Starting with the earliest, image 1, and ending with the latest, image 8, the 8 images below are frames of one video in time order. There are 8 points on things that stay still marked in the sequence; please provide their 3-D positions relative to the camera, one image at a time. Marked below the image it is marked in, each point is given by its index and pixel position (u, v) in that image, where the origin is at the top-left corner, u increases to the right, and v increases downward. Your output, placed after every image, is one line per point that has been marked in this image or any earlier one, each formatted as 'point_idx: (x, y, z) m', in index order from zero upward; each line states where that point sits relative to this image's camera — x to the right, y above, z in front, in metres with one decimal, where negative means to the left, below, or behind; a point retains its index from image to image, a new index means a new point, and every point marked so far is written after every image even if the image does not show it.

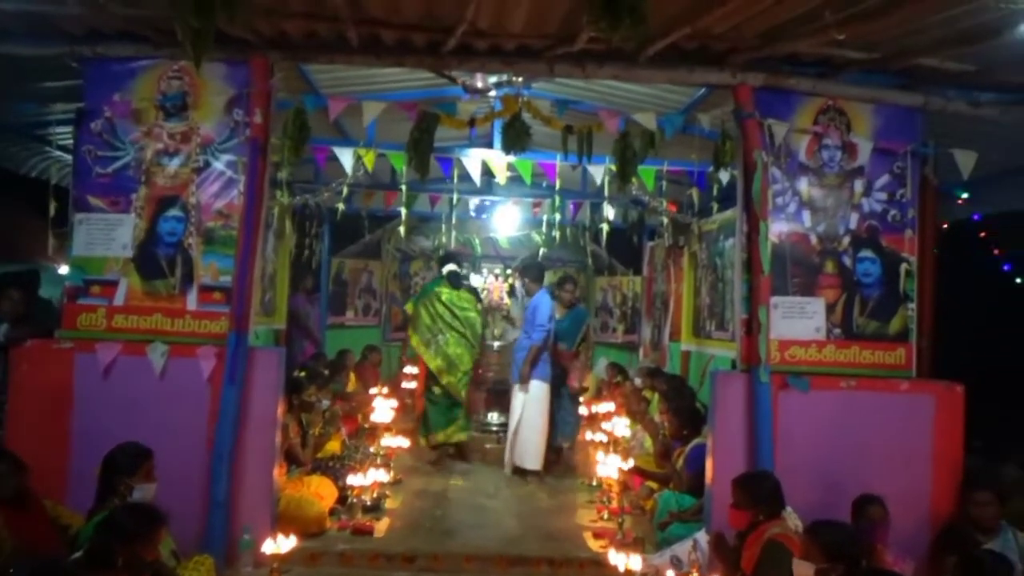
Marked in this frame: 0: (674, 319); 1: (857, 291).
0: (+1.5, -0.3, +8.0) m
1: (+2.1, 0.0, +5.5) m
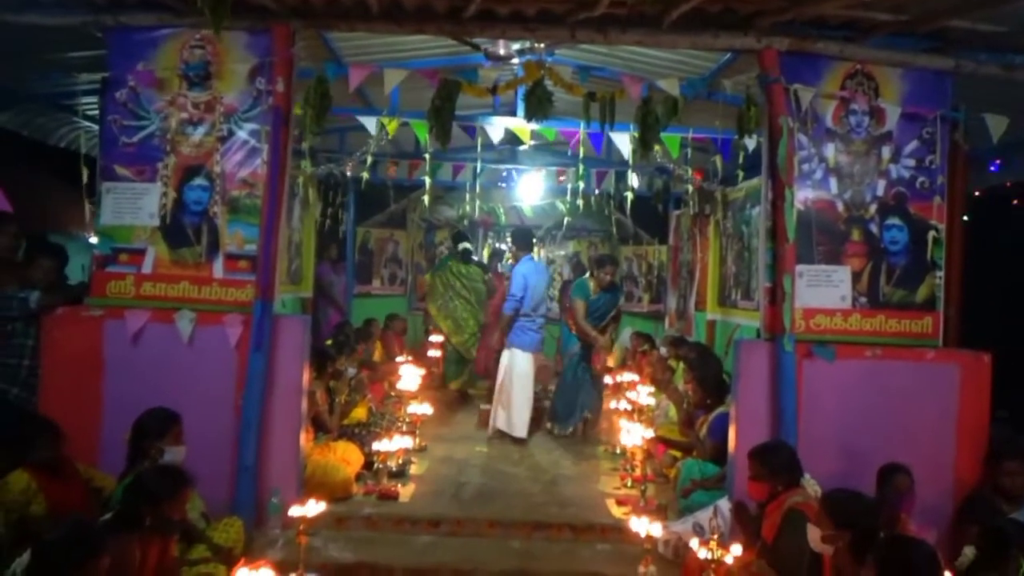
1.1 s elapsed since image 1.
0: (+1.7, 0.0, +8.0) m
1: (+2.2, +0.2, +5.5) m
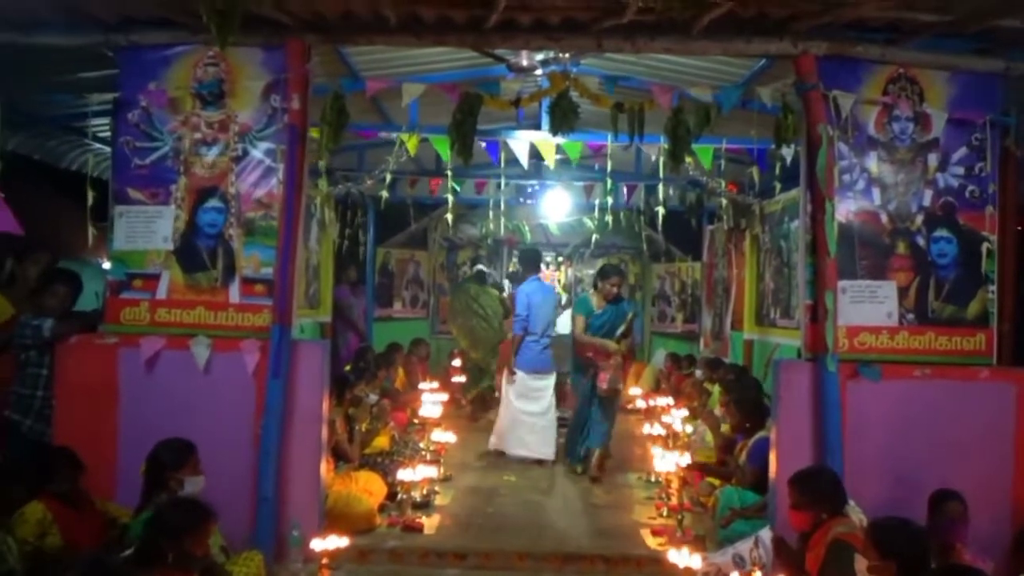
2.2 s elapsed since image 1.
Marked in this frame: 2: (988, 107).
0: (+1.9, -0.1, +7.7) m
1: (+2.3, +0.1, +5.2) m
2: (+2.7, +1.0, +5.3) m
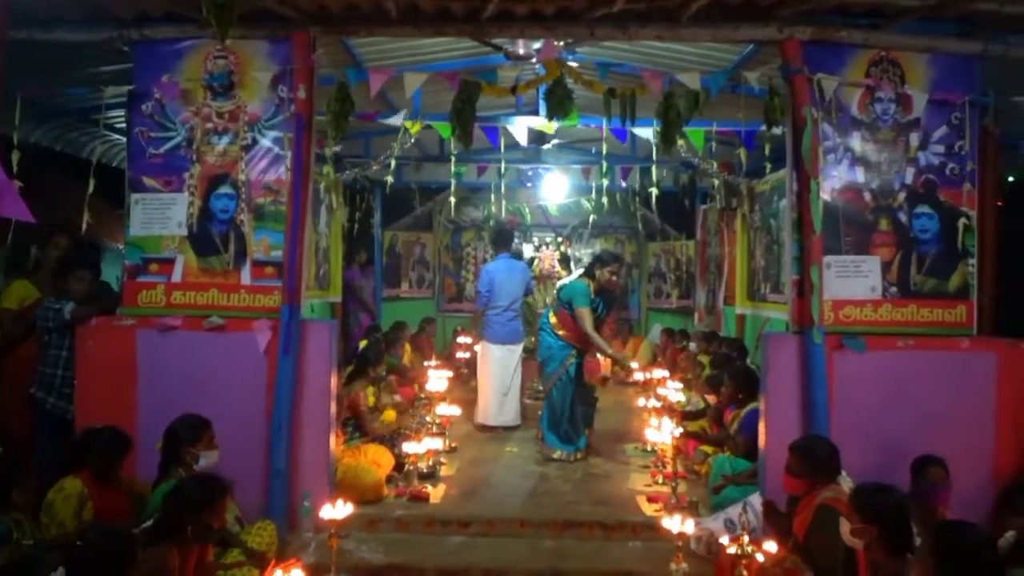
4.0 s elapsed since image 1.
0: (+1.9, 0.0, +7.9) m
1: (+2.3, +0.2, +5.4) m
2: (+2.7, +1.2, +5.5) m
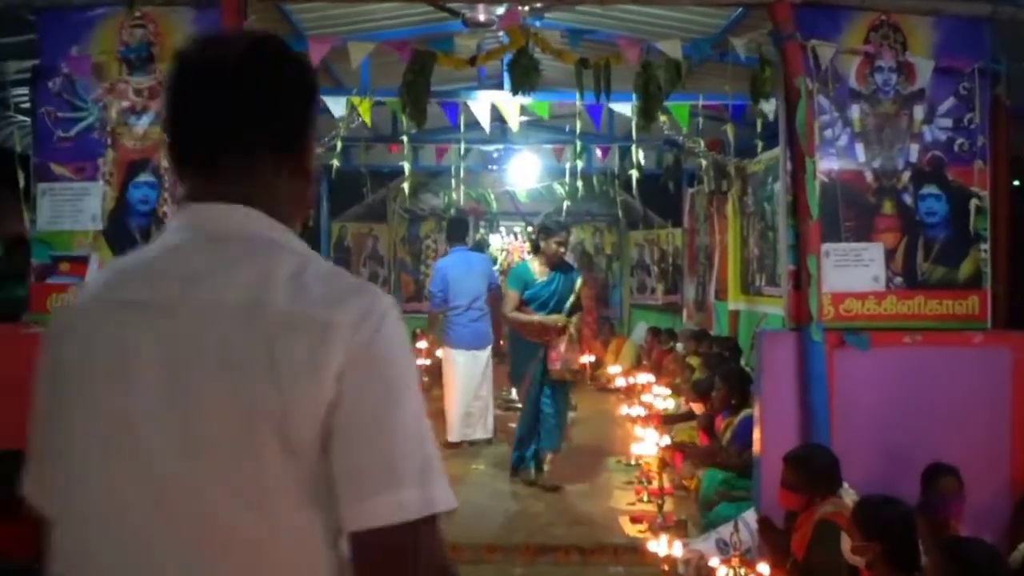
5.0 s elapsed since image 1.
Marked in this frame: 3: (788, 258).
0: (+1.6, +0.1, +7.4) m
1: (+2.1, +0.3, +4.9) m
2: (+2.5, +1.2, +5.0) m
3: (+1.4, +0.2, +4.9) m
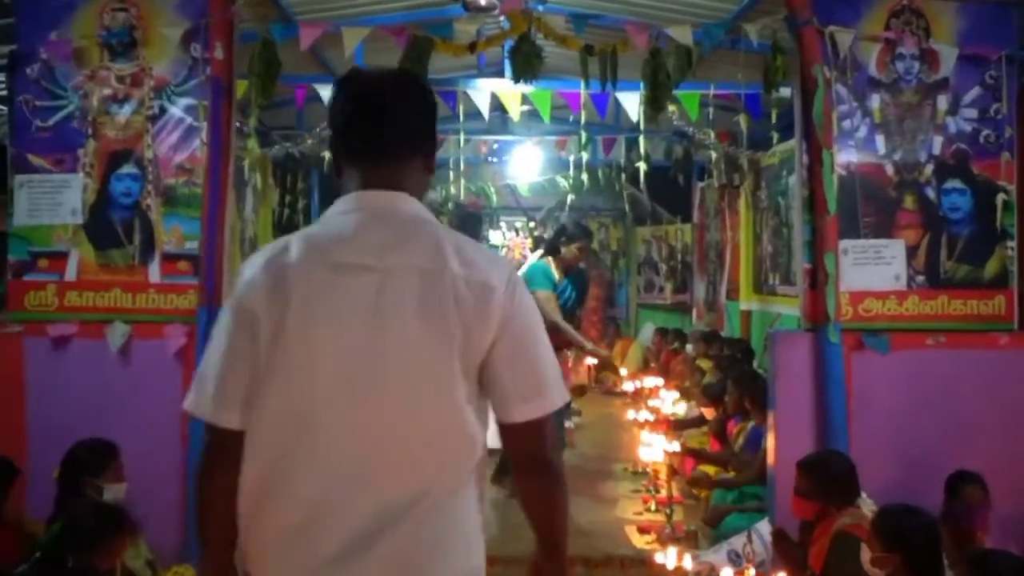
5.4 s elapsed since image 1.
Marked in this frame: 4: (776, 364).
0: (+1.6, +0.1, +7.1) m
1: (+2.1, +0.3, +4.6) m
2: (+2.5, +1.2, +4.7) m
3: (+1.4, +0.2, +4.6) m
4: (+1.3, -0.4, +4.6) m
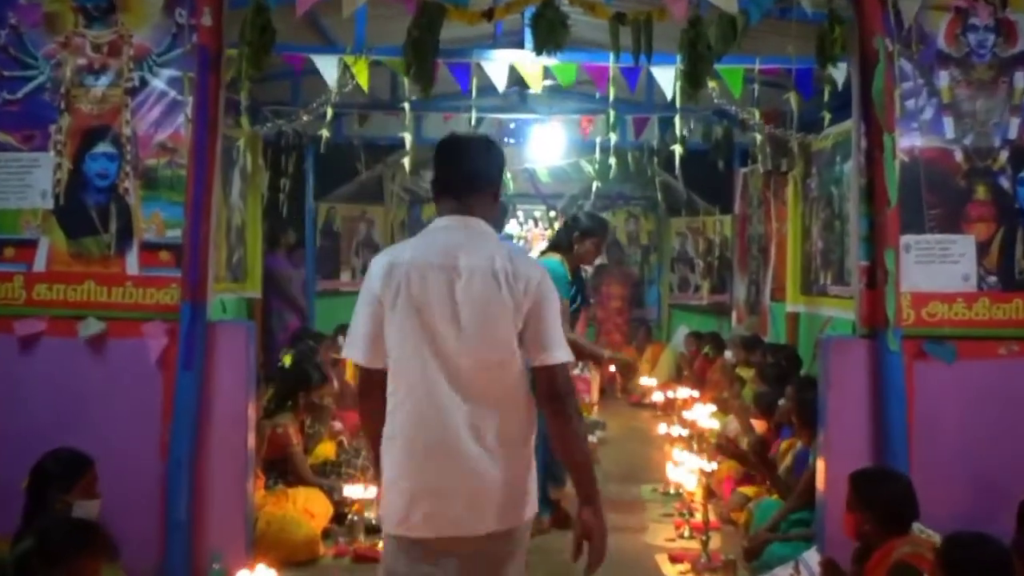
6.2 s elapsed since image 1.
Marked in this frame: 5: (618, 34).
0: (+1.8, +0.1, +6.6) m
1: (+2.2, +0.3, +4.1) m
2: (+2.6, +1.2, +4.2) m
3: (+1.5, +0.2, +4.1) m
4: (+1.4, -0.4, +4.0) m
5: (+0.5, +1.1, +4.2) m
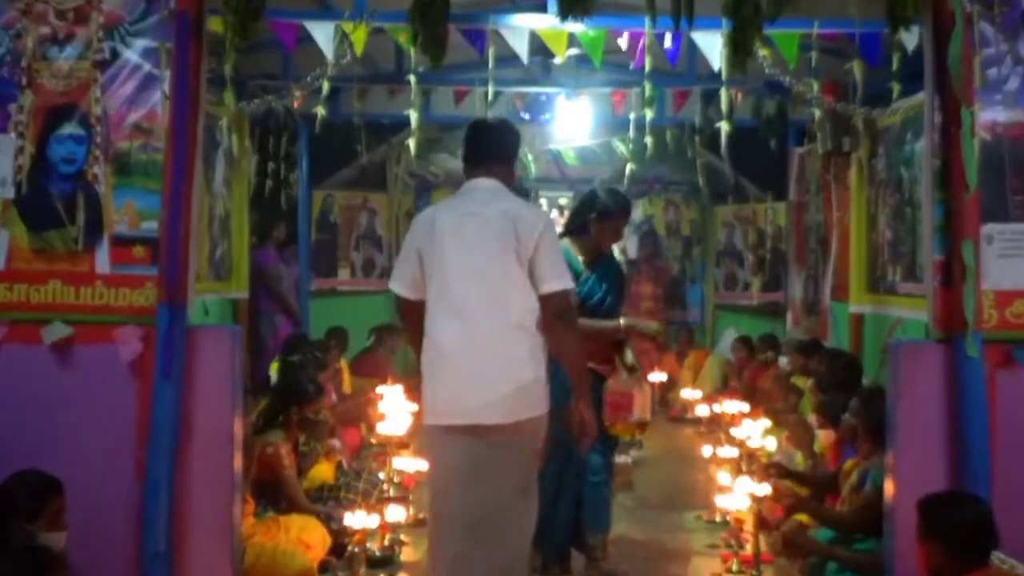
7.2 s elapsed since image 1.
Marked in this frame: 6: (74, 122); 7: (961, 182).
0: (+1.9, +0.1, +6.1) m
1: (+2.3, +0.3, +3.6) m
2: (+2.7, +1.3, +3.6) m
3: (+1.6, +0.2, +3.6) m
4: (+1.5, -0.4, +3.5) m
5: (+0.6, +1.2, +3.7) m
6: (-1.7, +0.6, +3.6) m
7: (+1.7, +0.4, +3.5) m
